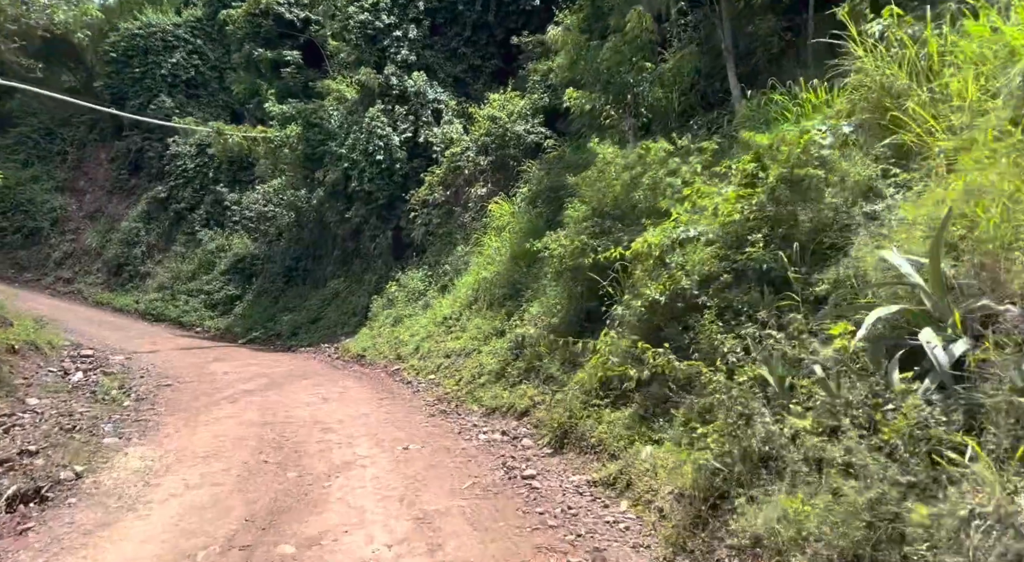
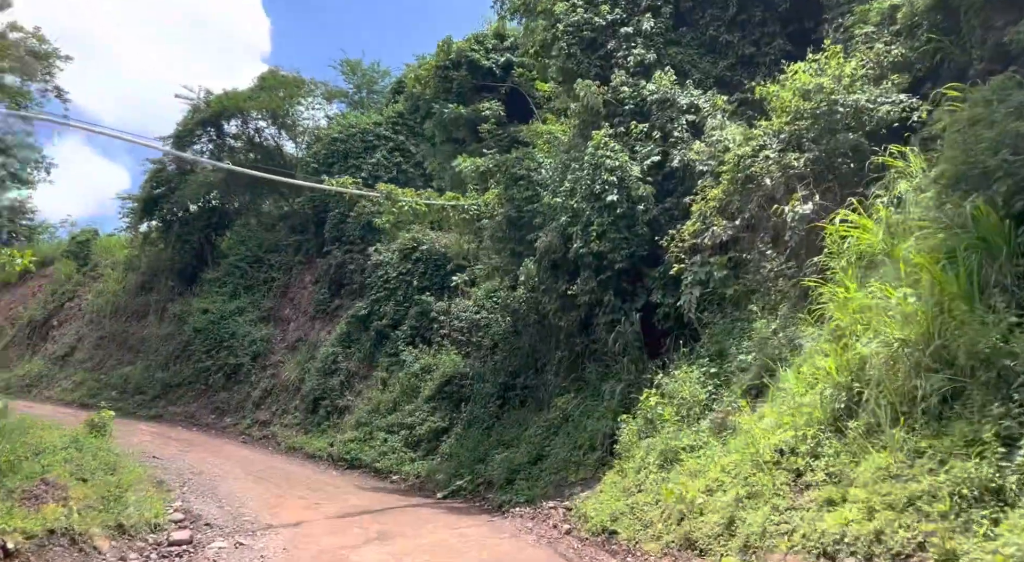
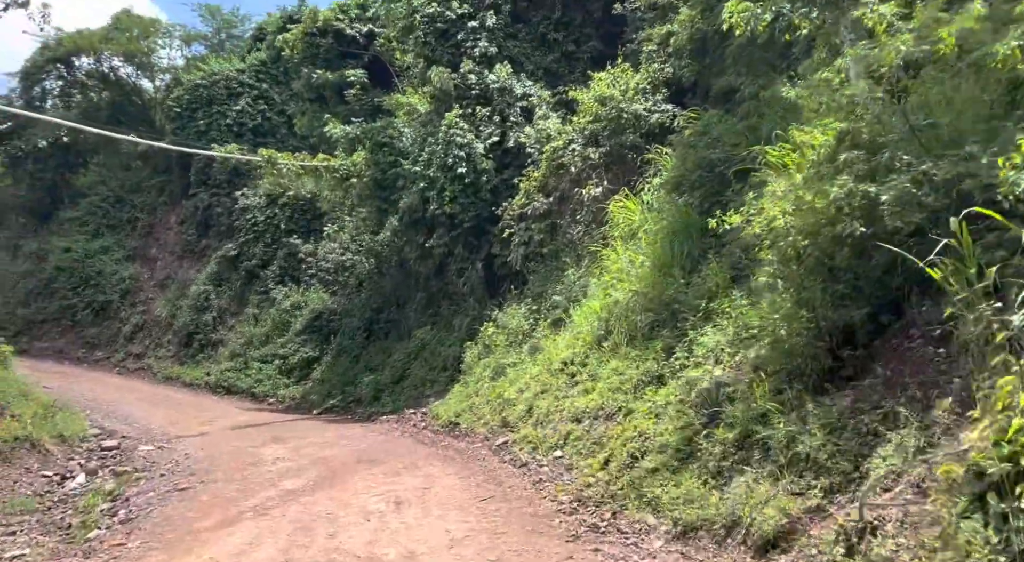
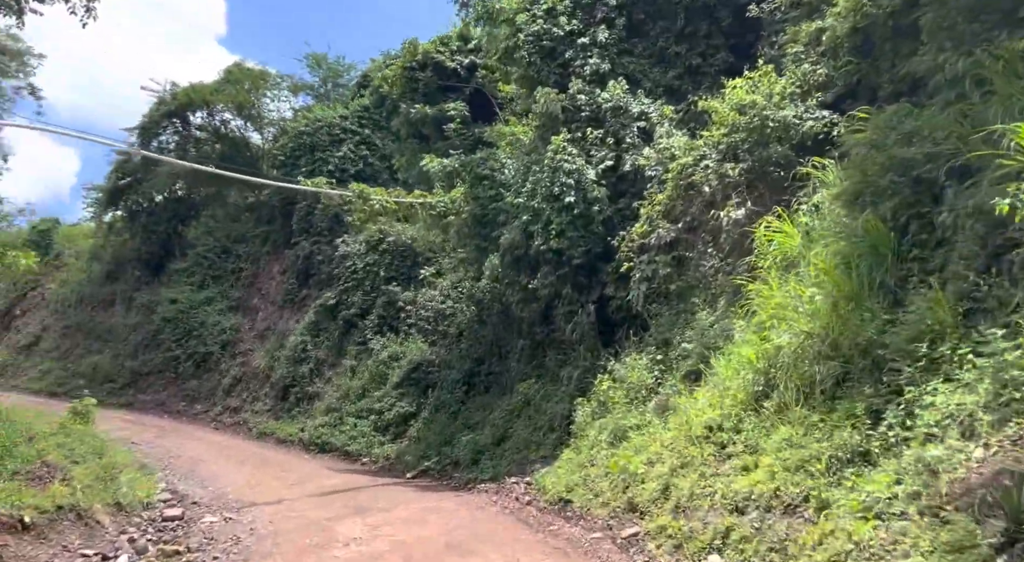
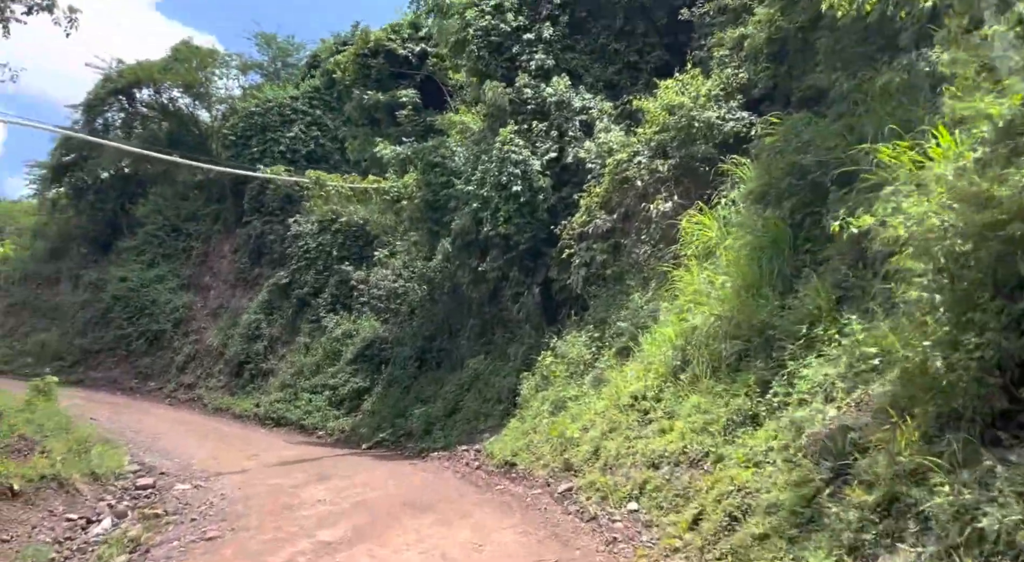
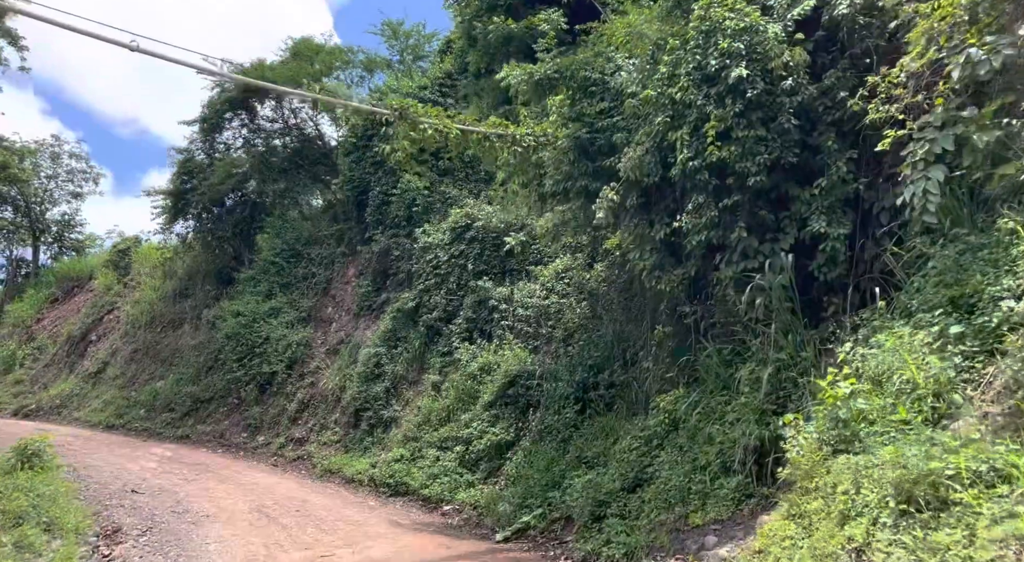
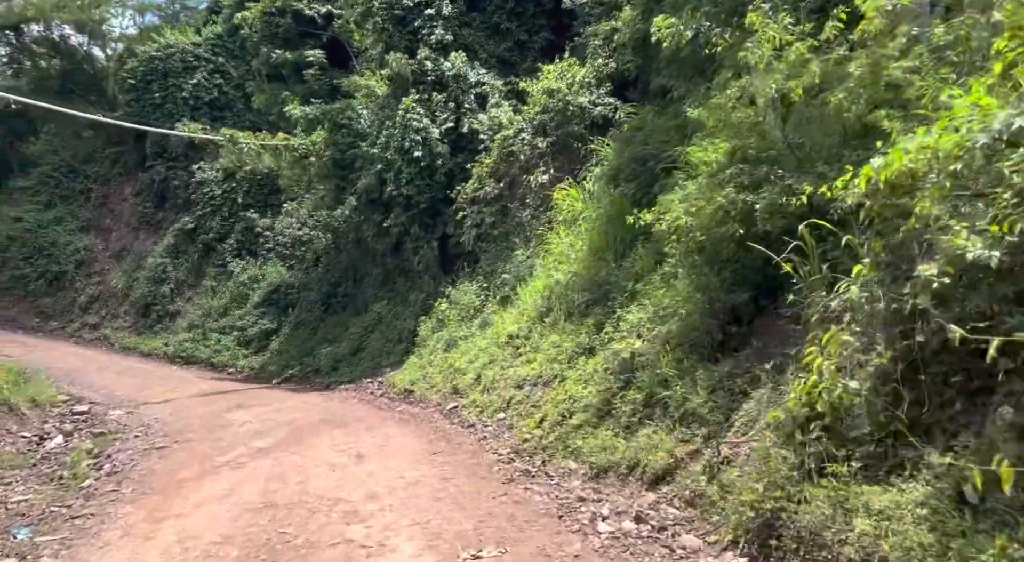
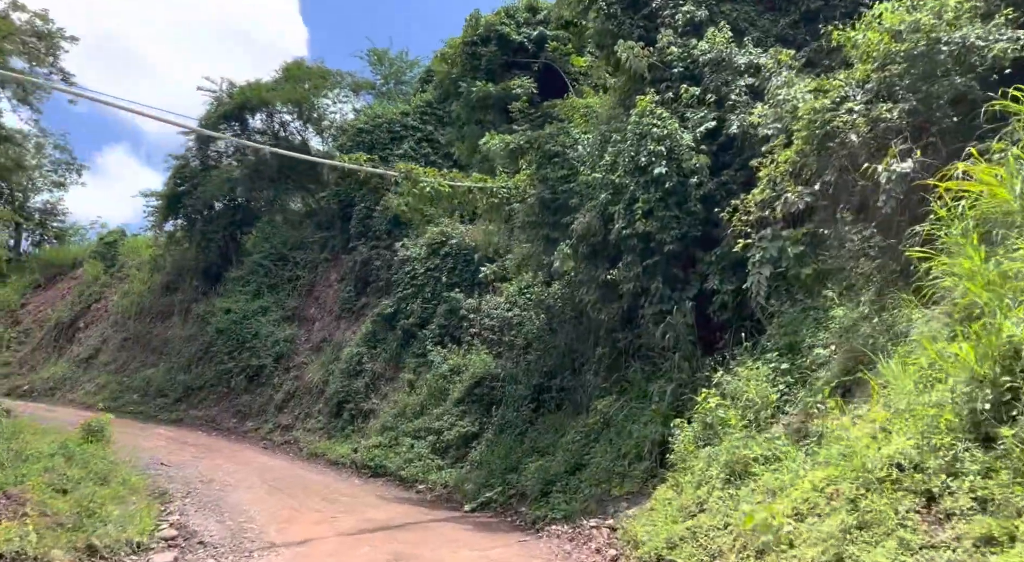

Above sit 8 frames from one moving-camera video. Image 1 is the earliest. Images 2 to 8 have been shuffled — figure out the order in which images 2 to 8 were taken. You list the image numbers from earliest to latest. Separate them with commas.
7, 3, 5, 4, 2, 8, 6
